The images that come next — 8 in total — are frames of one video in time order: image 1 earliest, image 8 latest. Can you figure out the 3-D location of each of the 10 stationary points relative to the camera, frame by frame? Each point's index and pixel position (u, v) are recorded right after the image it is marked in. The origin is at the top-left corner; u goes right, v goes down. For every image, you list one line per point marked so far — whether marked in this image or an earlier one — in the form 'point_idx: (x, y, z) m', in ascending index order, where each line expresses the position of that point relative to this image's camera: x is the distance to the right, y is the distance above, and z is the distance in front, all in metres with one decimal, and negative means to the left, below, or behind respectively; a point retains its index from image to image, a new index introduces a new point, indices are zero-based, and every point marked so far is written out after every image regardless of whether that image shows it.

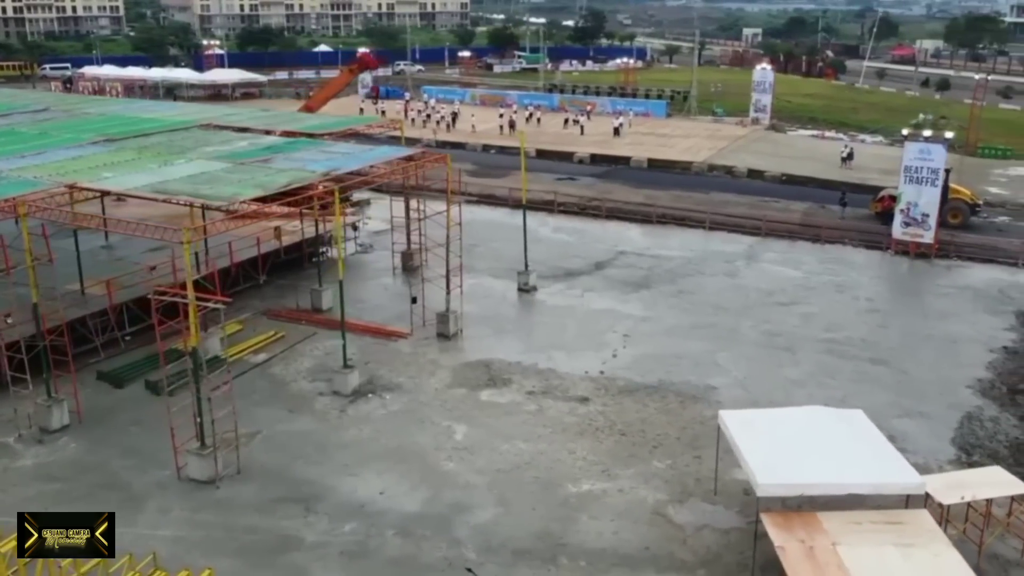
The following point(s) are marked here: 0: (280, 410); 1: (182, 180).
0: (-4.8, -2.6, +19.3) m
1: (-6.7, +2.2, +19.1) m
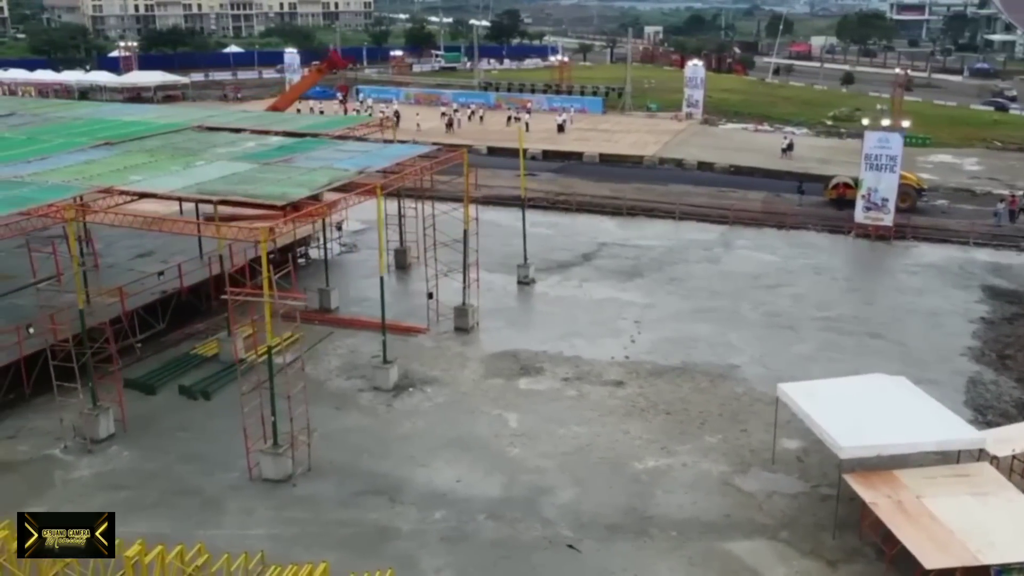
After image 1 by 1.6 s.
0: (-3.8, -2.5, +19.4) m
1: (-5.8, +2.2, +18.9) m
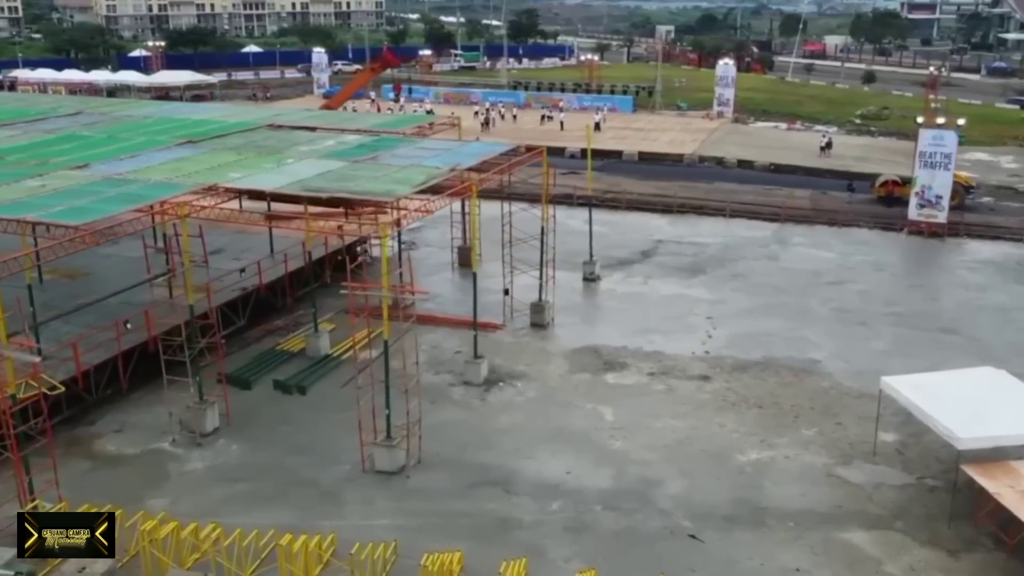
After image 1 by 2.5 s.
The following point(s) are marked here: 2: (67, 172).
0: (-1.9, -2.4, +19.6) m
1: (-3.9, +2.3, +19.2) m
2: (-9.4, +2.5, +19.5) m
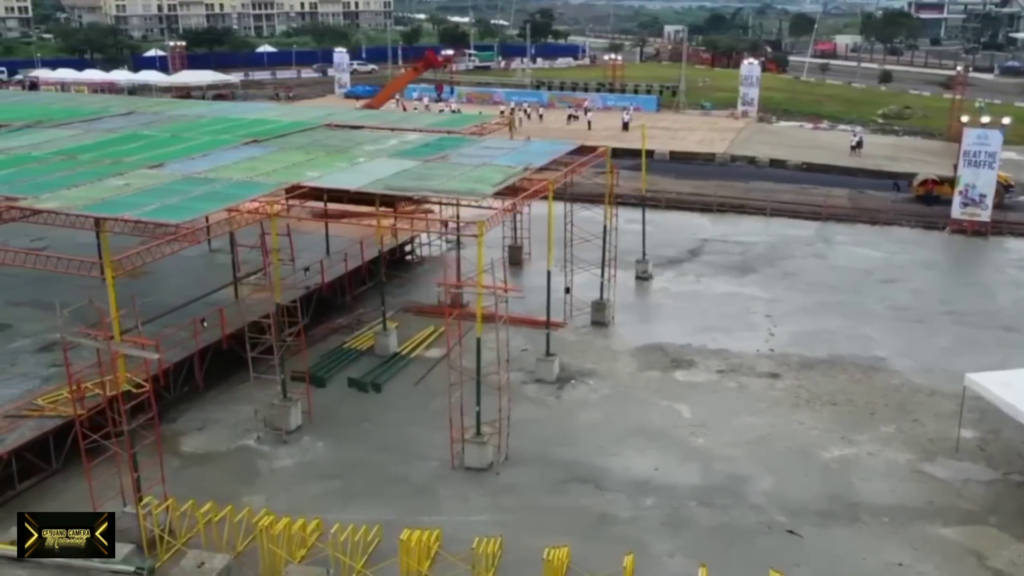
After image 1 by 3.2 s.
0: (-0.2, -2.4, +19.8) m
1: (-2.2, +2.3, +19.3) m
2: (-7.8, +2.5, +19.7) m
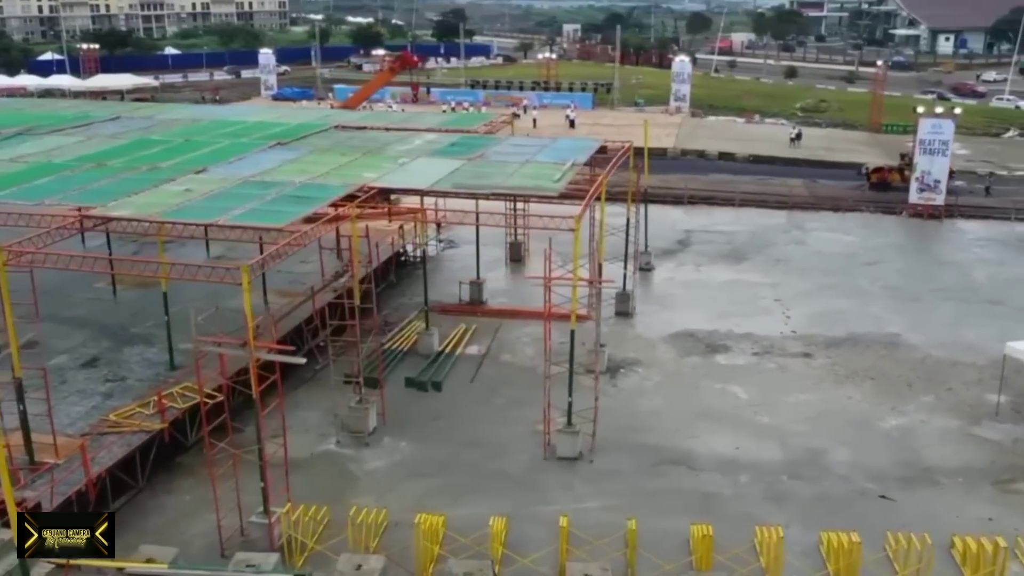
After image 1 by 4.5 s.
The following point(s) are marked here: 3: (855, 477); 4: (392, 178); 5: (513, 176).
0: (+1.1, -2.3, +20.2) m
1: (-1.0, +2.3, +19.5) m
2: (-6.6, +2.3, +19.2) m
3: (+6.2, -3.4, +16.6) m
4: (-2.5, +2.3, +19.3) m
5: (0.0, +2.4, +19.7) m
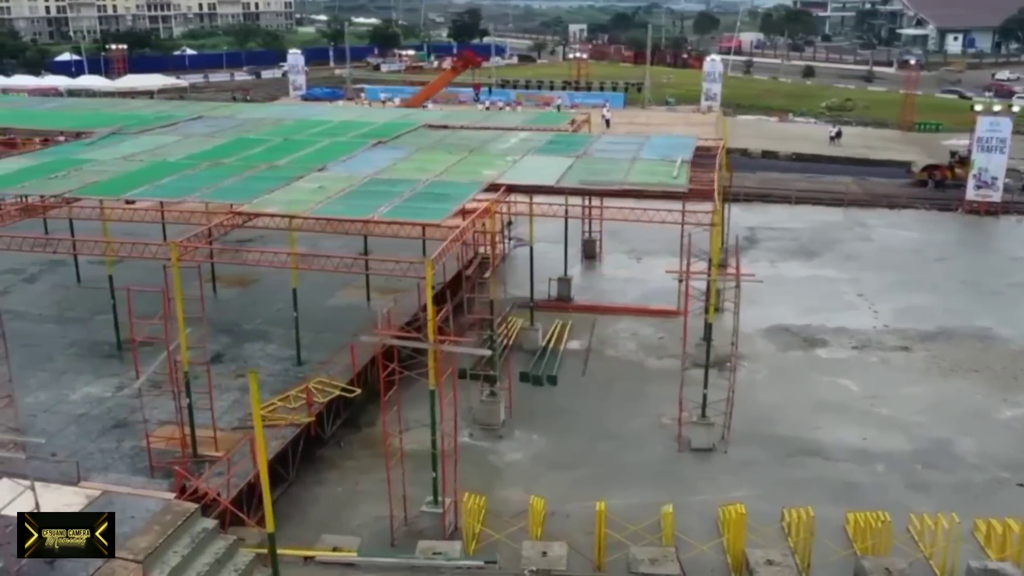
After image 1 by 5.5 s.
0: (+3.6, -2.2, +20.5) m
1: (+1.5, +2.4, +19.7) m
2: (-4.1, +2.4, +19.4) m
3: (+8.8, -3.3, +17.0) m
4: (0.0, +2.4, +19.6) m
5: (+2.5, +2.5, +20.0) m
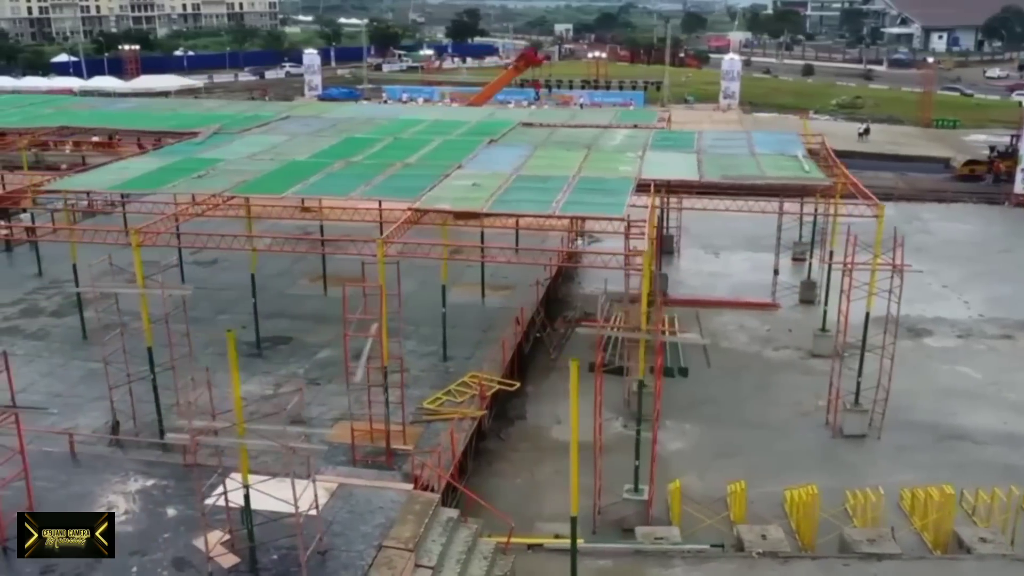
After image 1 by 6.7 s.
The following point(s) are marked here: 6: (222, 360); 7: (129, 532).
0: (+6.6, -2.0, +21.0) m
1: (+4.5, +2.6, +20.2) m
2: (-1.1, +2.5, +19.6) m
3: (+11.9, -3.1, +17.7) m
4: (+3.0, +2.5, +20.0) m
5: (+5.5, +2.7, +20.5) m
6: (-6.2, -1.5, +19.5) m
7: (-5.0, -3.2, +12.1) m
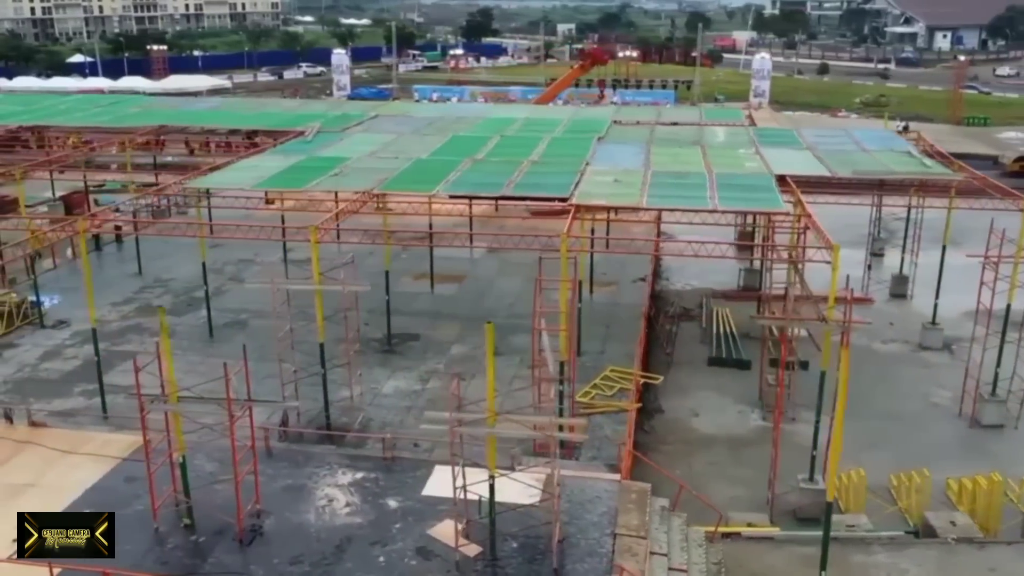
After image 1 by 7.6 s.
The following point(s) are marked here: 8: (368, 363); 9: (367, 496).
0: (+9.5, -1.8, +21.3) m
1: (+7.3, +2.7, +20.5) m
2: (+1.8, +2.6, +19.8) m
3: (+14.9, -2.9, +18.1) m
4: (+5.8, +2.7, +20.3) m
5: (+8.4, +2.8, +20.8) m
6: (-3.3, -1.5, +19.7) m
7: (-2.0, -3.1, +12.3) m
8: (-3.0, -1.6, +19.3) m
9: (-2.0, -2.9, +12.9) m
